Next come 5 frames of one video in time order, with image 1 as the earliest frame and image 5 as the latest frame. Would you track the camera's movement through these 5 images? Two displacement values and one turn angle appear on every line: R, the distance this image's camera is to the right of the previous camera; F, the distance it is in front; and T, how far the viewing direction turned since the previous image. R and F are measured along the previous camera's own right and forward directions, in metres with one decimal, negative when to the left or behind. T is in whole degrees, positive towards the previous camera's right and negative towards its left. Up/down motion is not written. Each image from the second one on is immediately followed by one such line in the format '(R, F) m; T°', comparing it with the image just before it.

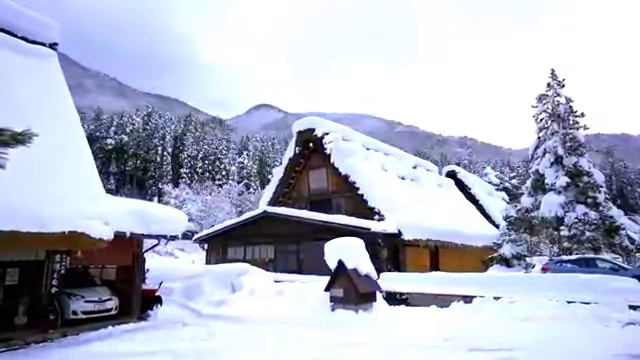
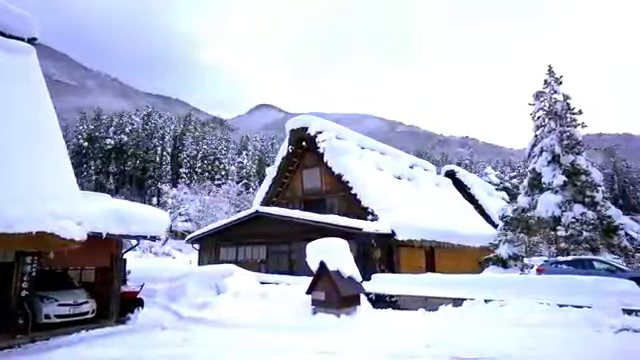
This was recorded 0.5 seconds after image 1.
(+0.9, +1.0) m; 0°
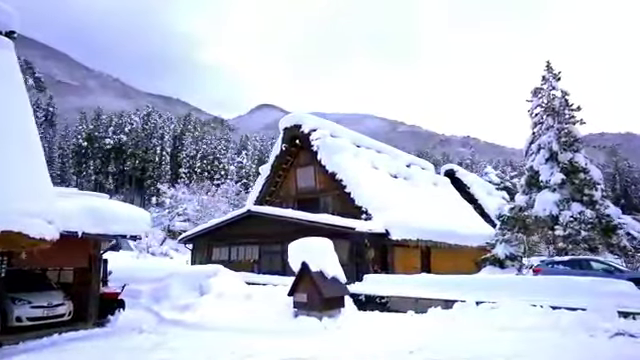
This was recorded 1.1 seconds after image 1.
(+0.9, +1.1) m; 0°
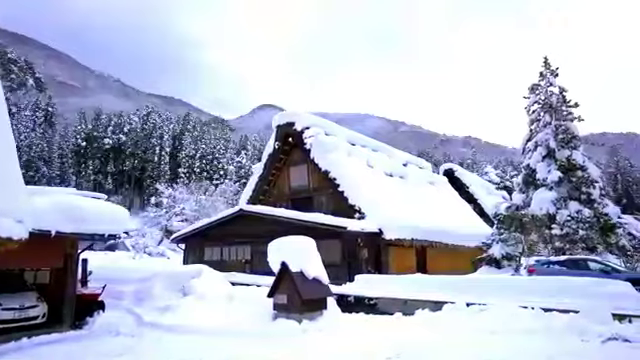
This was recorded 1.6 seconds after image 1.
(+0.9, +1.0) m; 0°
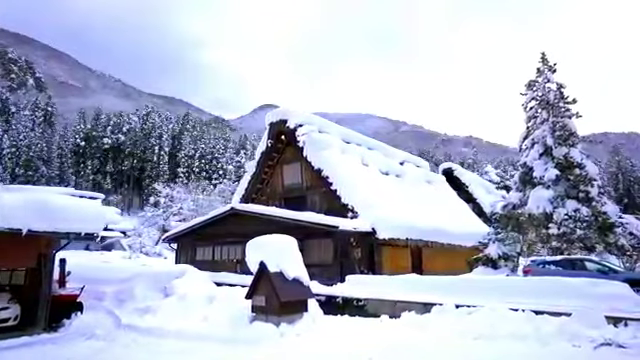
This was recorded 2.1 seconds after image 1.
(+0.9, +1.0) m; 0°
